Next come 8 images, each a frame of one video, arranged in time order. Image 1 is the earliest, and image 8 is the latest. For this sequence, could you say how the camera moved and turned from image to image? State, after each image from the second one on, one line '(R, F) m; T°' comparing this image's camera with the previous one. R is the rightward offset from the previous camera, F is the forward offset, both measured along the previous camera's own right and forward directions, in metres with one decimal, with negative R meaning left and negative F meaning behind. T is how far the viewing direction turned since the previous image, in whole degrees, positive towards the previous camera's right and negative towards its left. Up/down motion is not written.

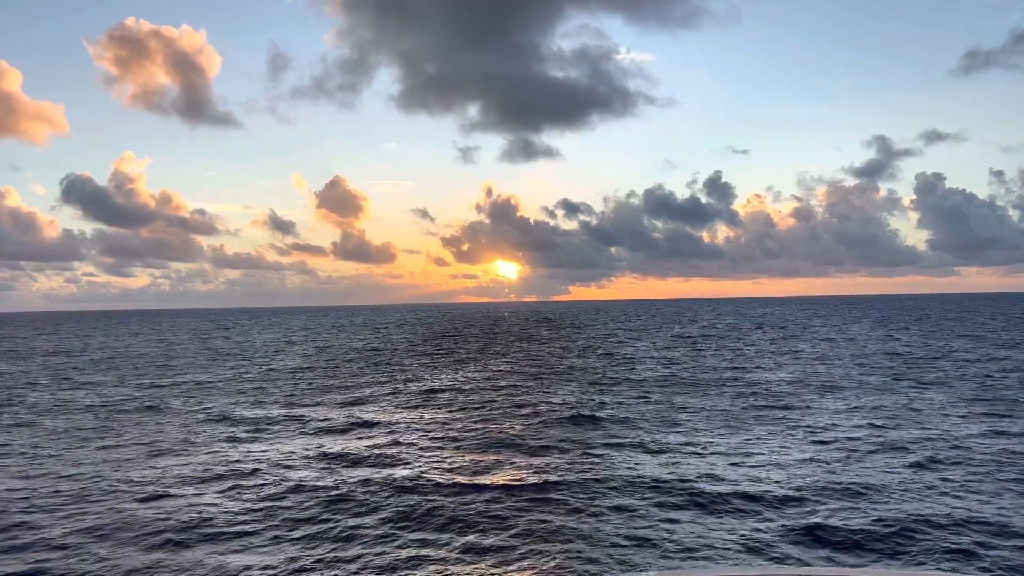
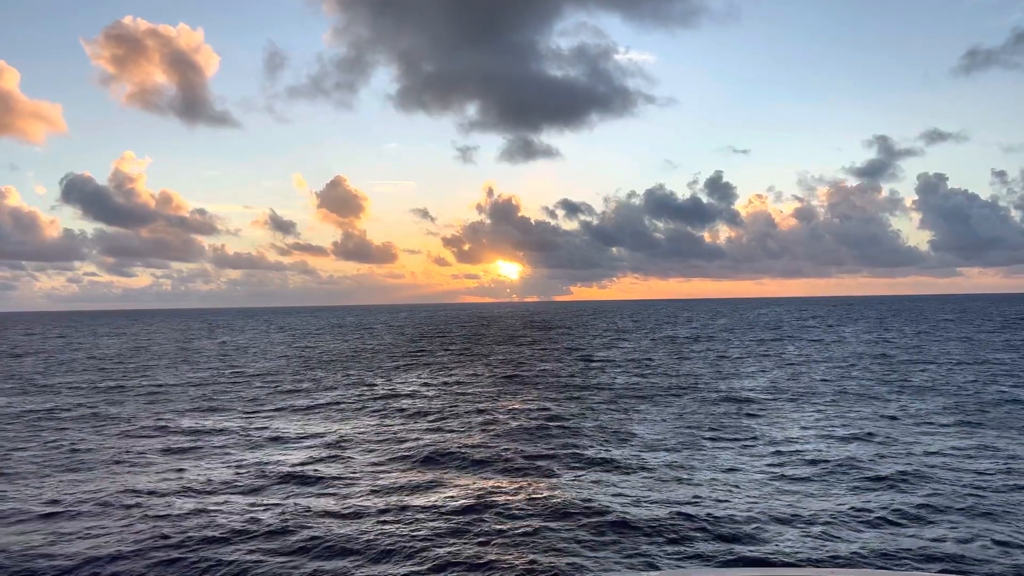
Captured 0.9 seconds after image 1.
(+3.0, +1.9) m; 0°
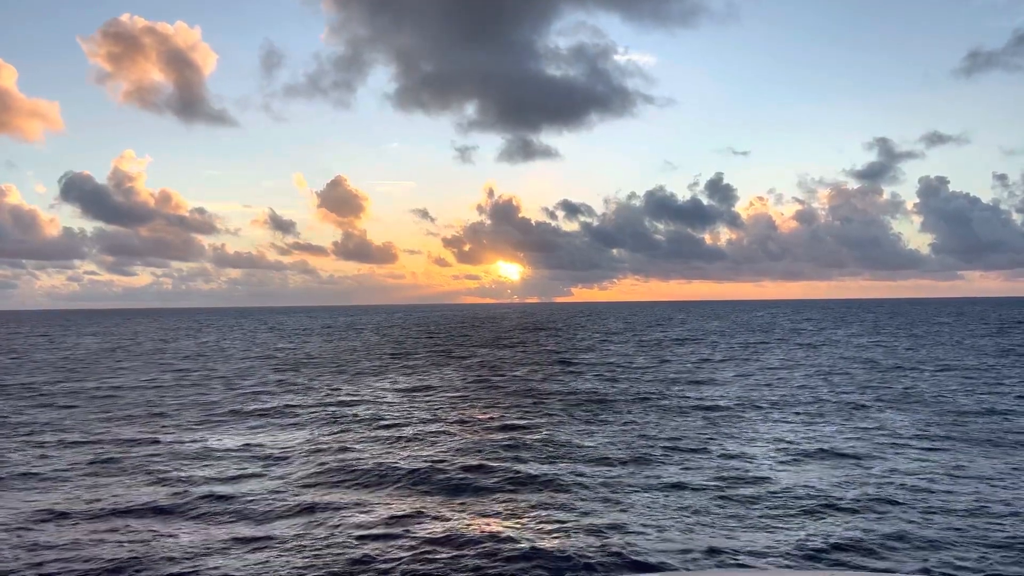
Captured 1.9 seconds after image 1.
(+3.0, +2.1) m; 0°
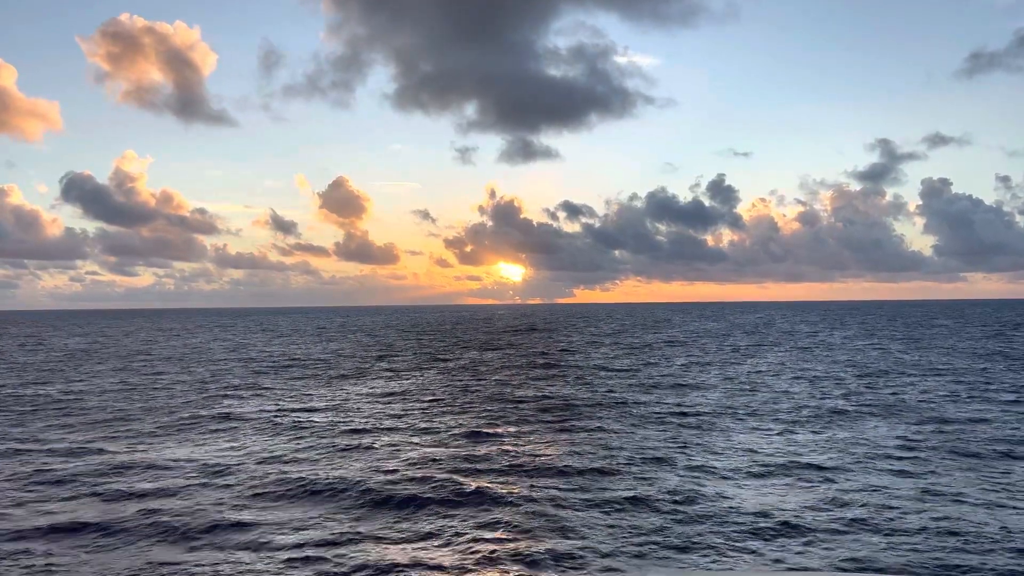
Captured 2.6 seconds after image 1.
(+2.2, +1.5) m; 0°
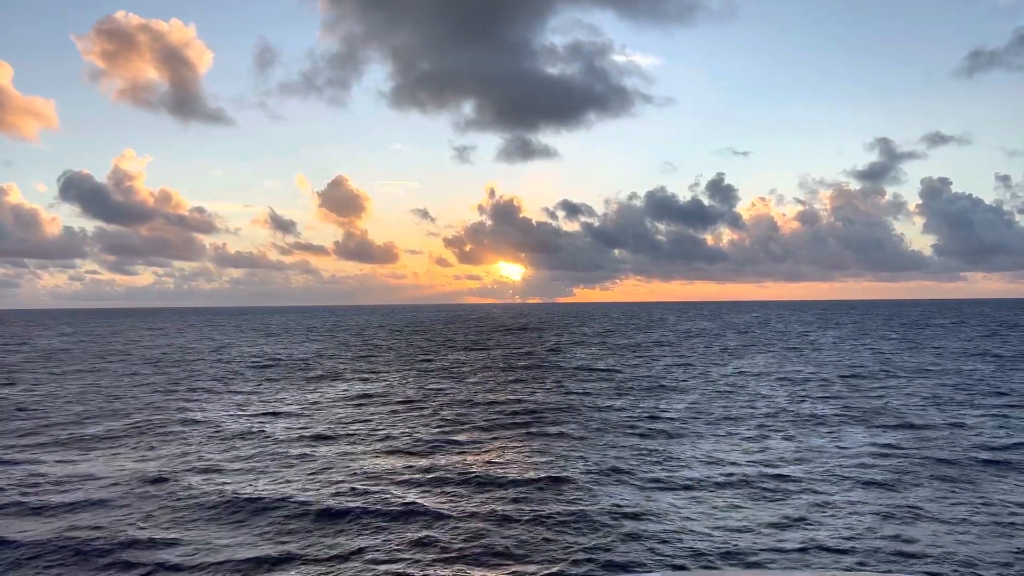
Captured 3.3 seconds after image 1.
(+2.1, +1.4) m; 0°
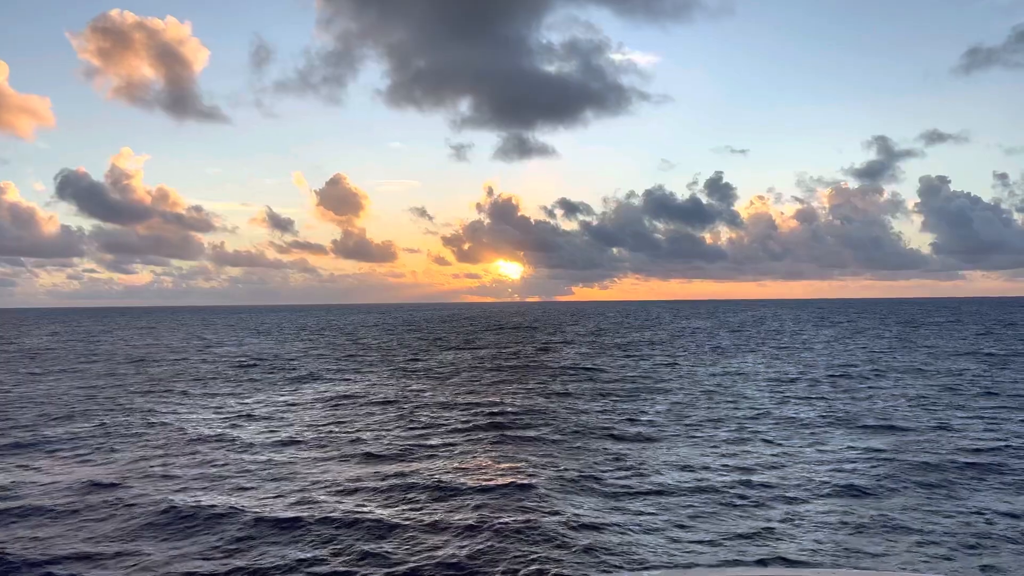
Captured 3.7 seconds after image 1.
(+1.4, +1.0) m; 0°
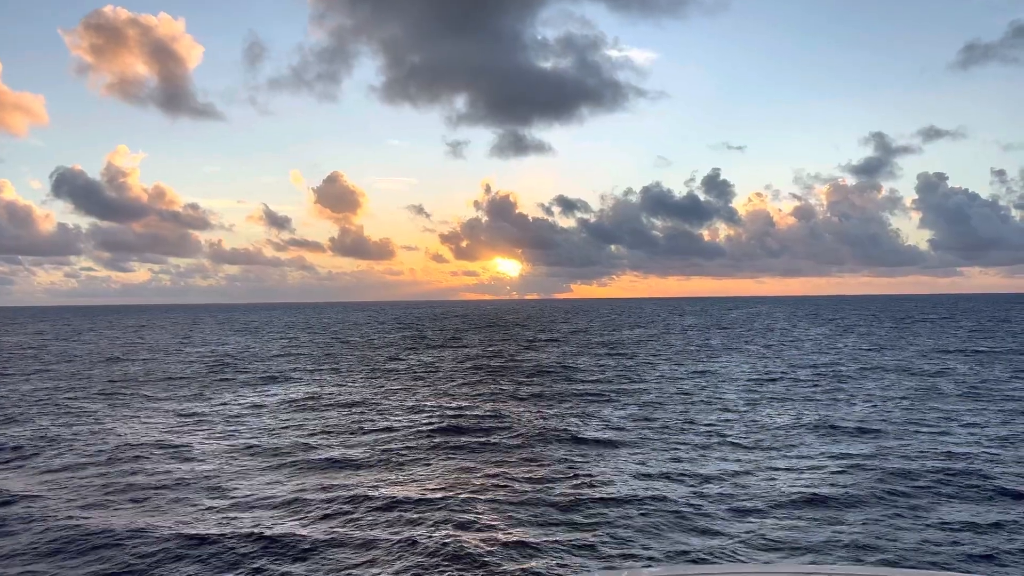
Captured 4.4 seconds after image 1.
(+2.0, +1.4) m; 0°
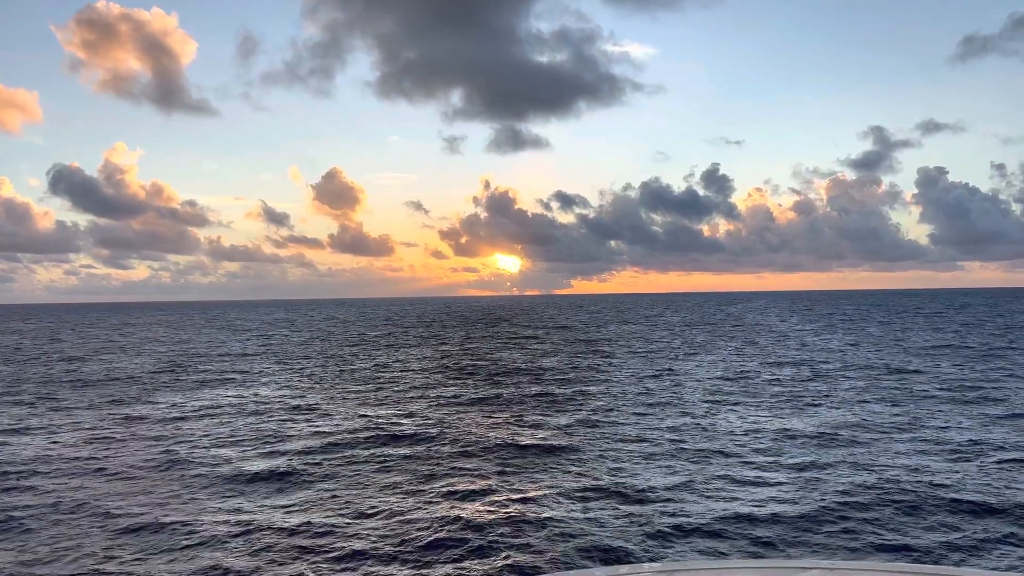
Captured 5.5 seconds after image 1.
(+3.0, +2.0) m; 0°
